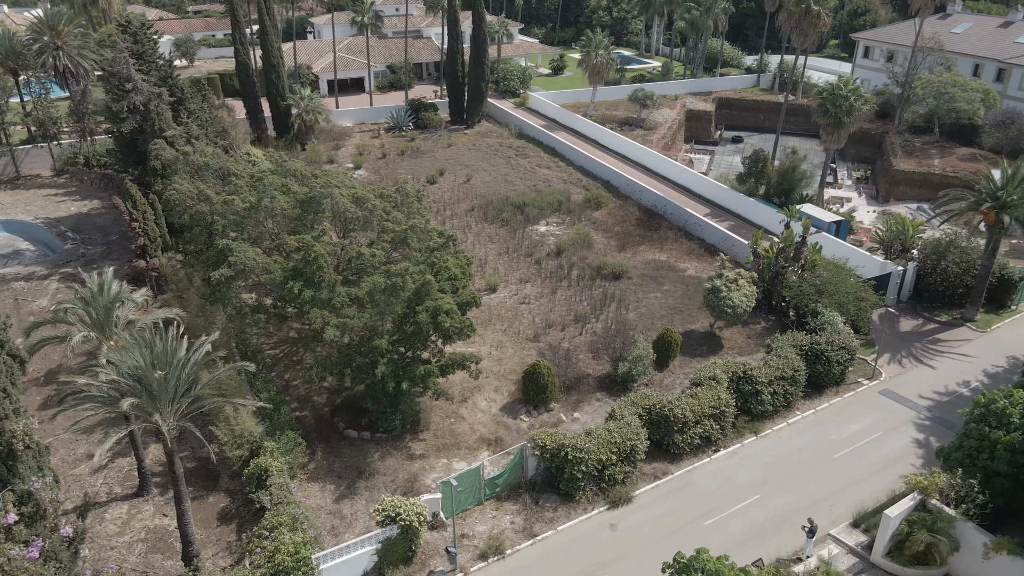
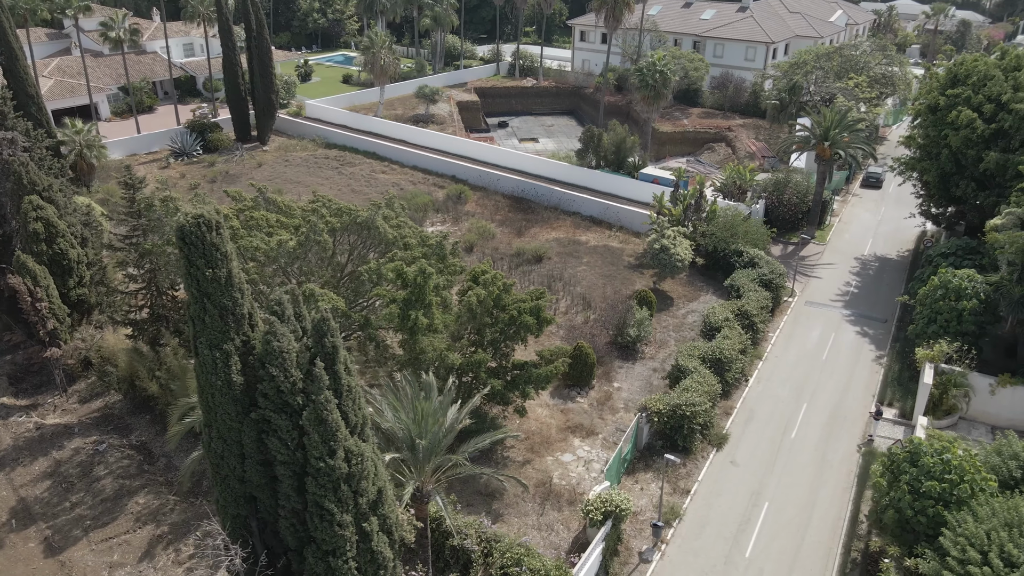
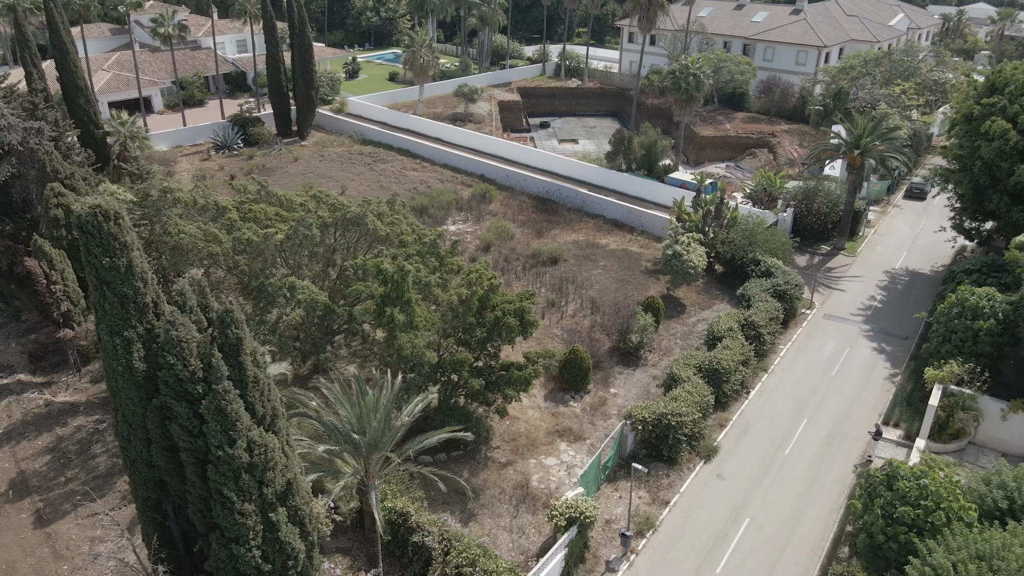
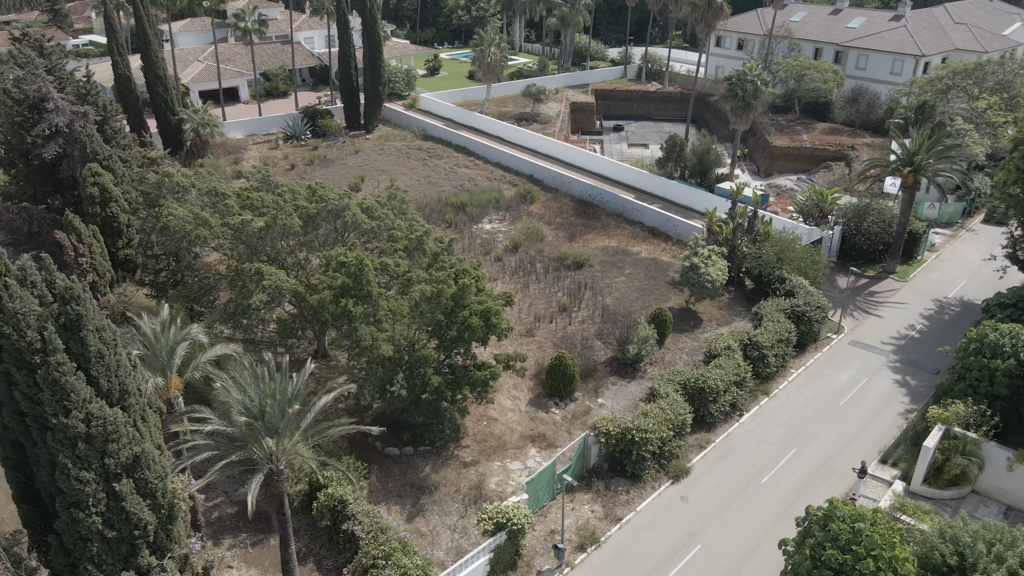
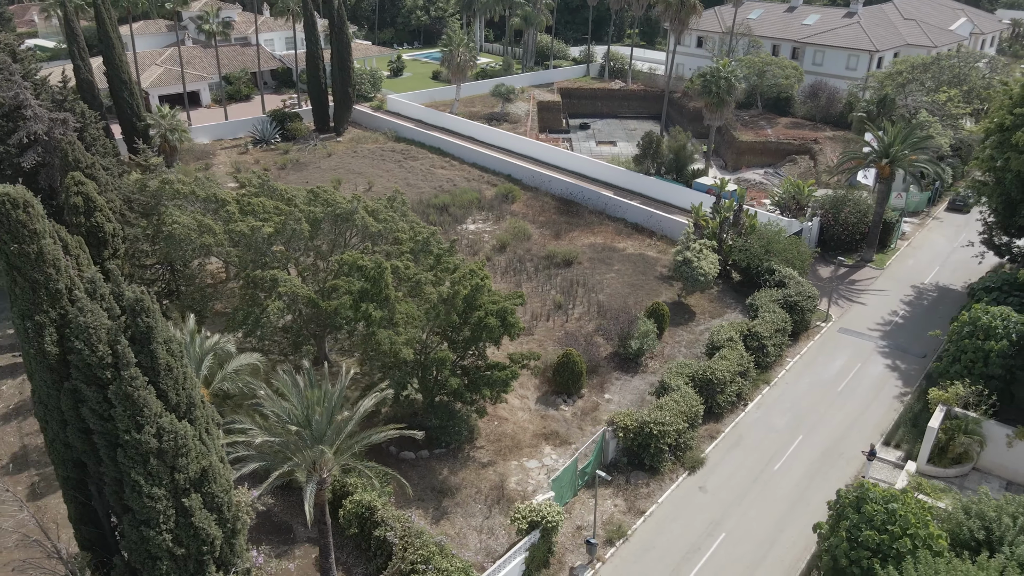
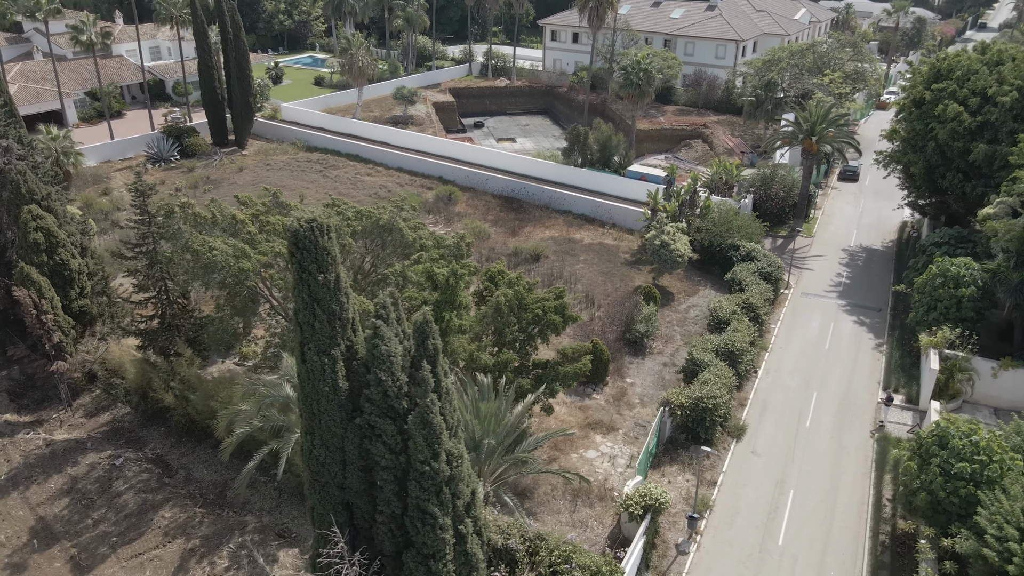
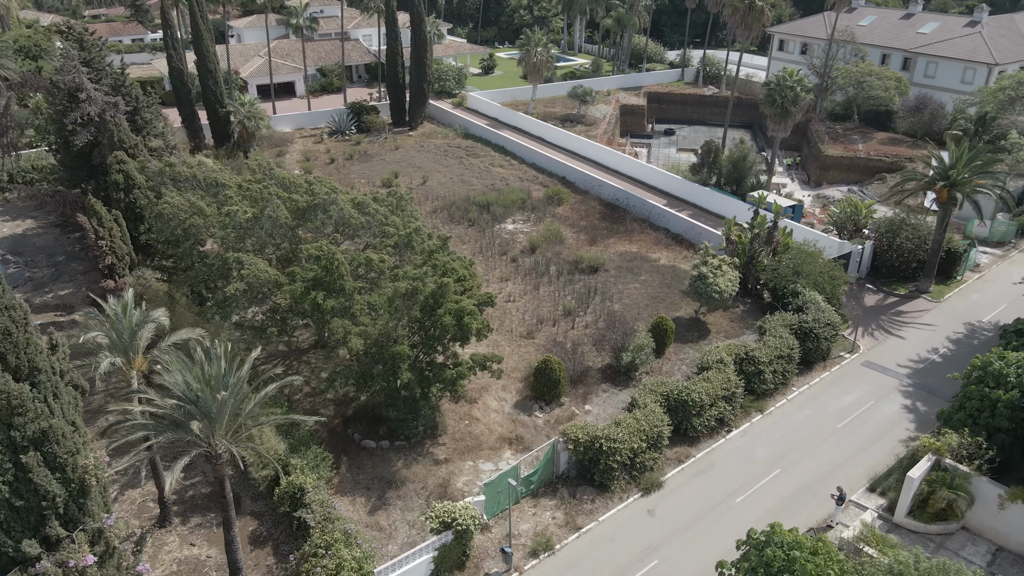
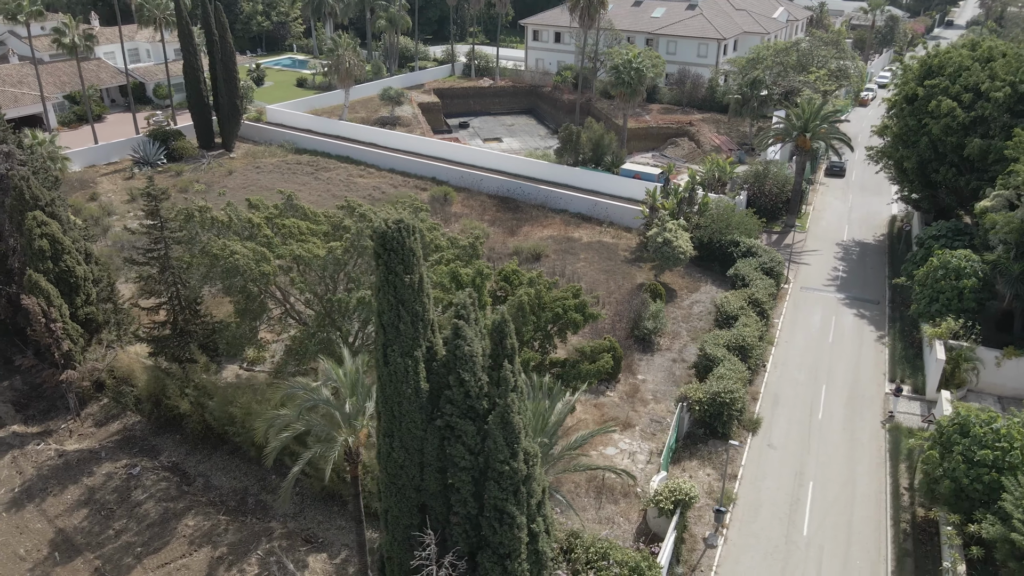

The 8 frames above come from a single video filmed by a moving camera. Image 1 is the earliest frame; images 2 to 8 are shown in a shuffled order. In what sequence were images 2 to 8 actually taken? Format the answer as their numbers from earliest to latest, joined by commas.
7, 4, 5, 3, 2, 6, 8
